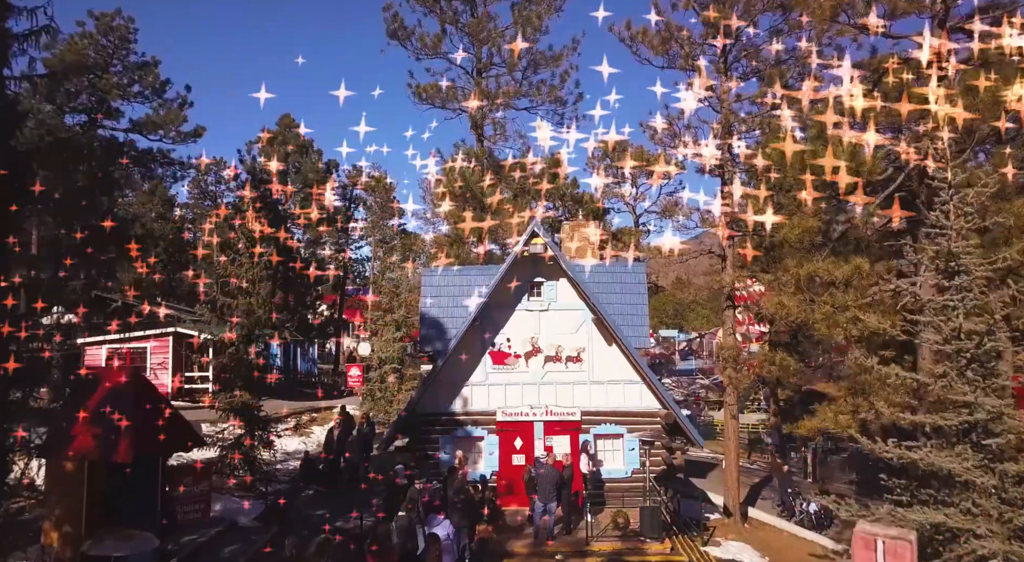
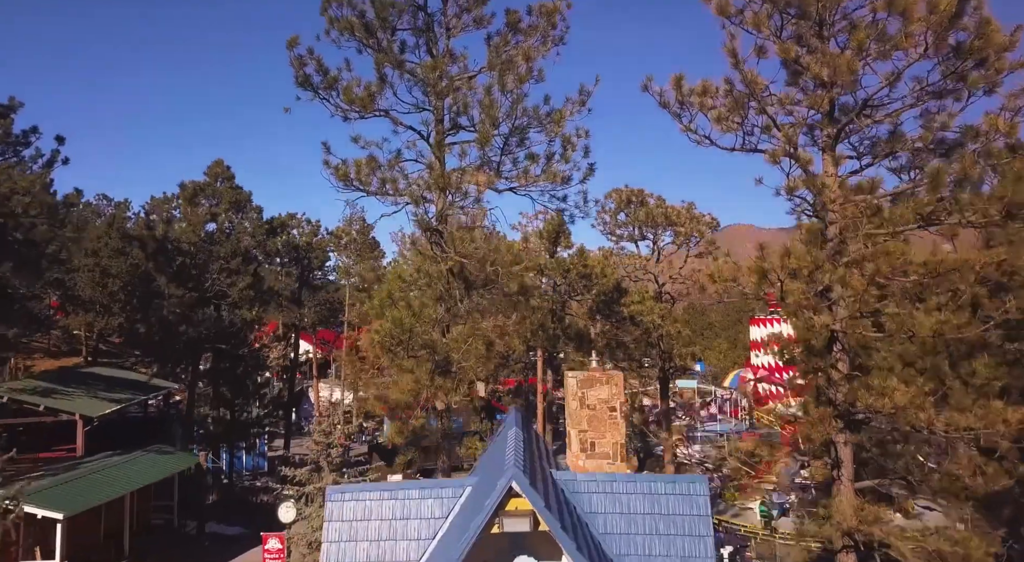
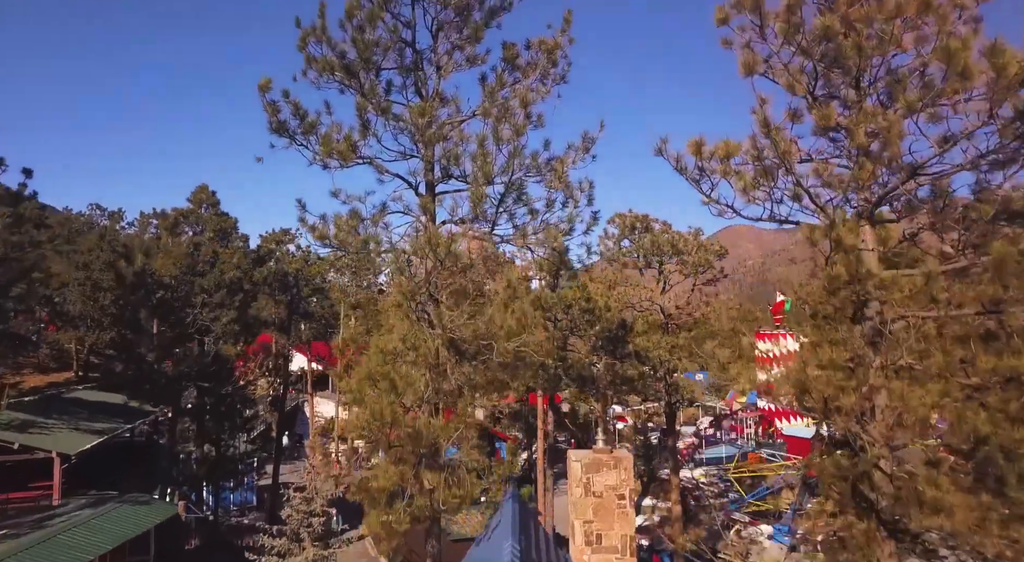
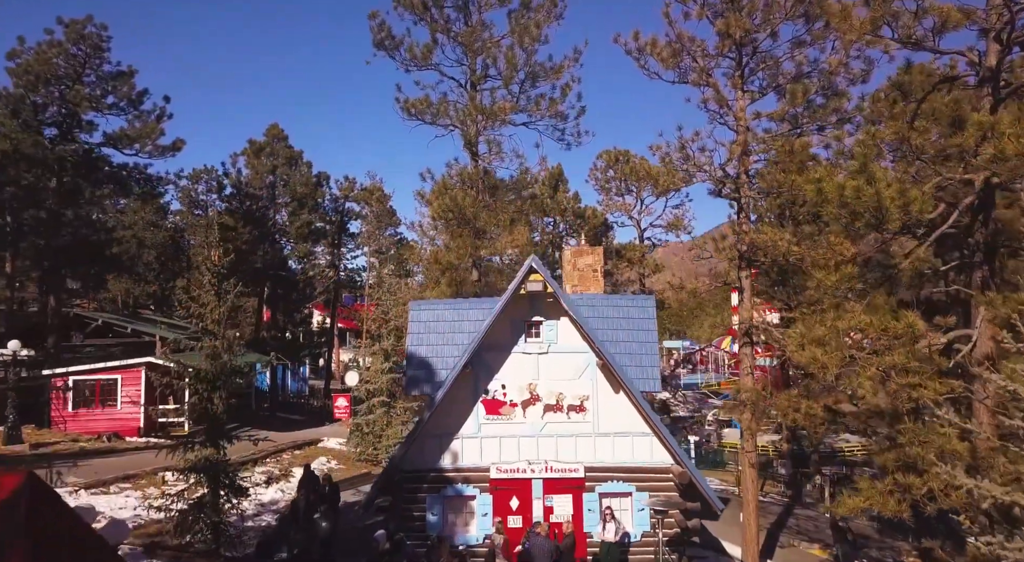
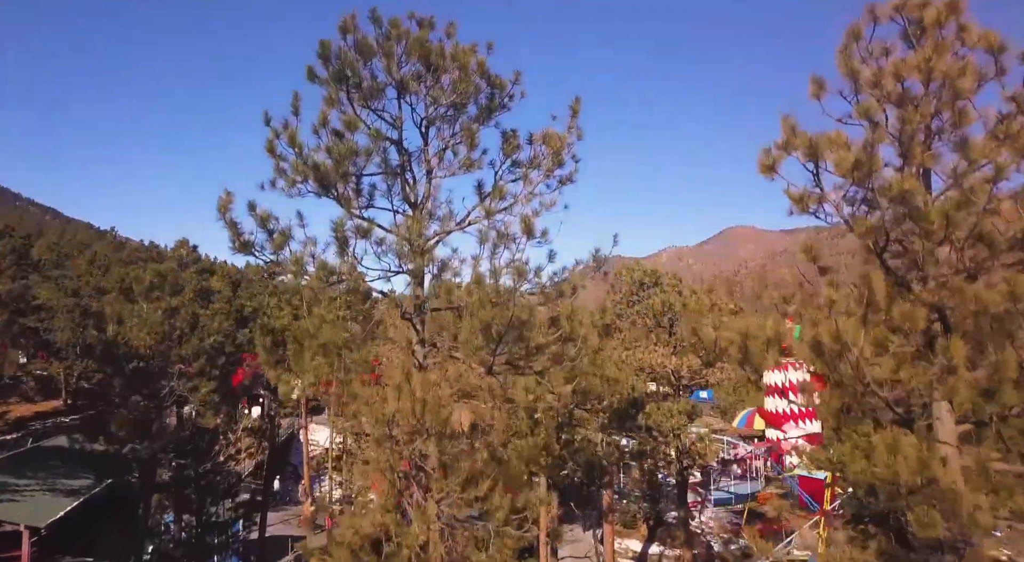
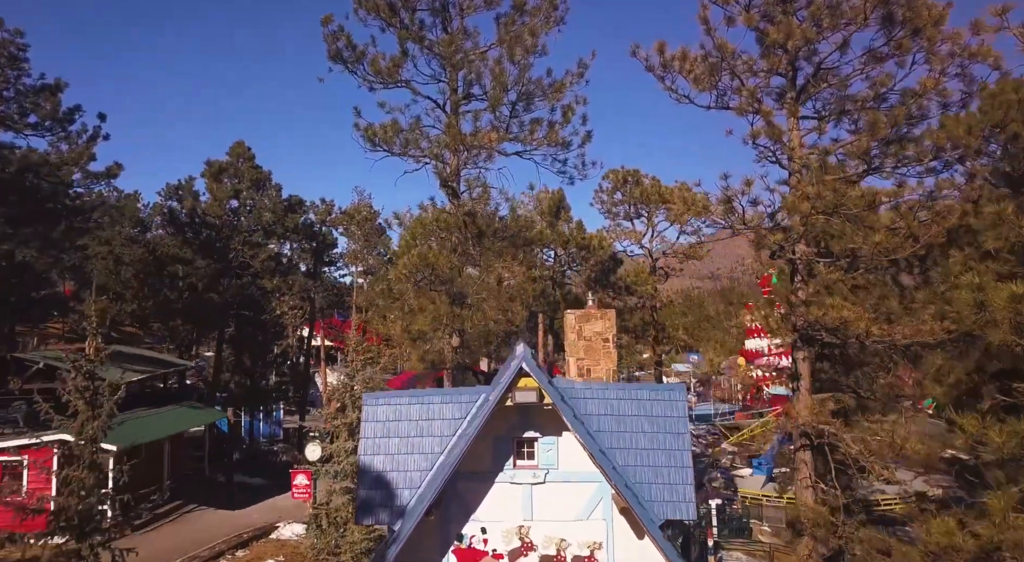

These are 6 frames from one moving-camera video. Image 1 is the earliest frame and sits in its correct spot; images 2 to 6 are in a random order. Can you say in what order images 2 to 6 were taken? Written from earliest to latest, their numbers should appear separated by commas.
4, 6, 2, 3, 5
